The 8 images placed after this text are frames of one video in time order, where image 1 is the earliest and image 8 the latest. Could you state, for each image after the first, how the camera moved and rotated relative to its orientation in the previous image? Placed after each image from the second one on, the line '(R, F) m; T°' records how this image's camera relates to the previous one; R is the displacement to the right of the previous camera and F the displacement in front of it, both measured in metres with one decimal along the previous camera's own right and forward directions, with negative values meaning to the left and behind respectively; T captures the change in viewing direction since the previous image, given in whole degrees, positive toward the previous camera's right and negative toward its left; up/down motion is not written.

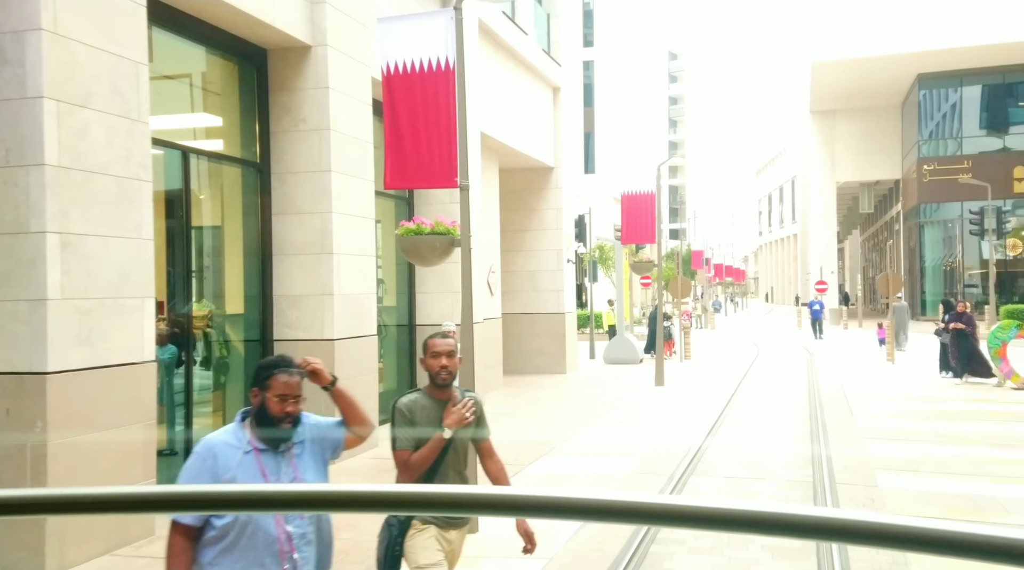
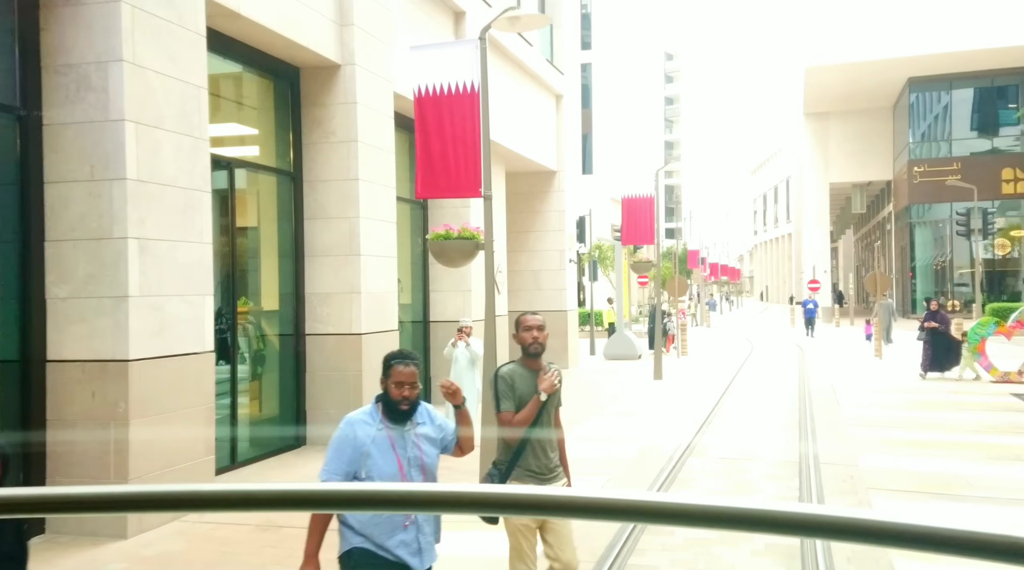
(-0.2, -1.0) m; 0°
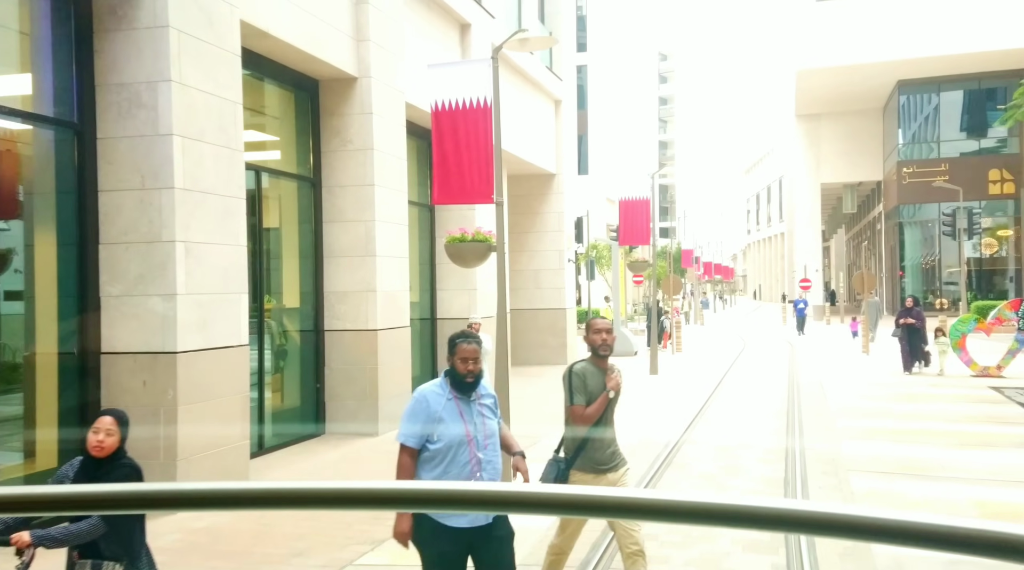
(-0.2, -0.8) m; 0°
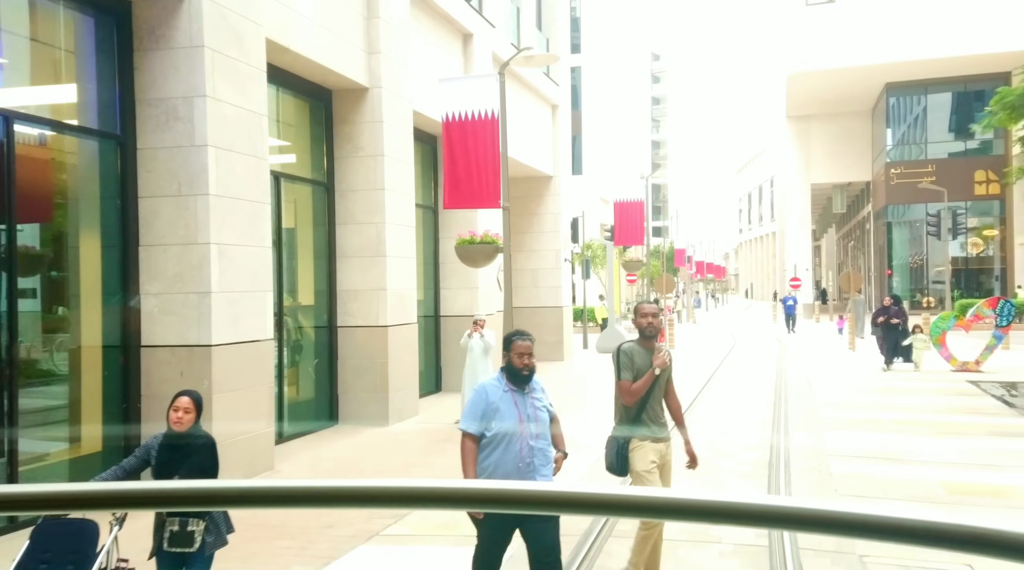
(-0.1, -0.7) m; 0°
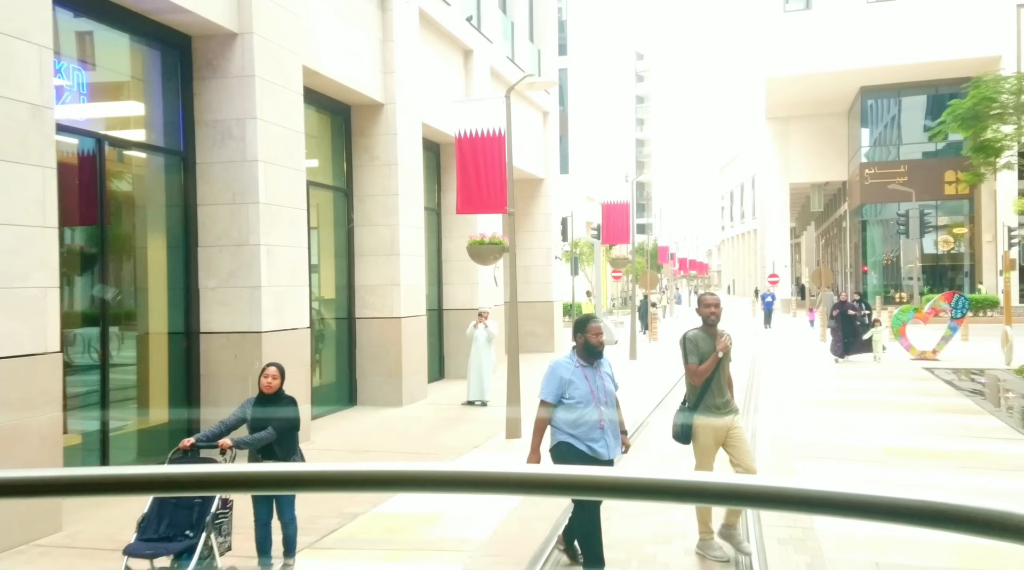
(-0.2, -1.5) m; +1°
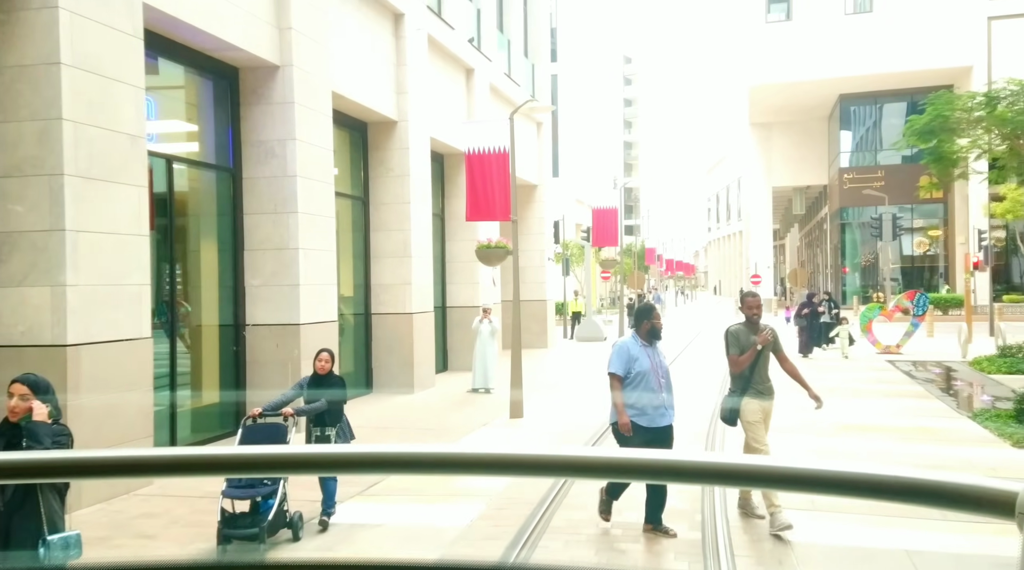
(-0.2, -1.6) m; +1°
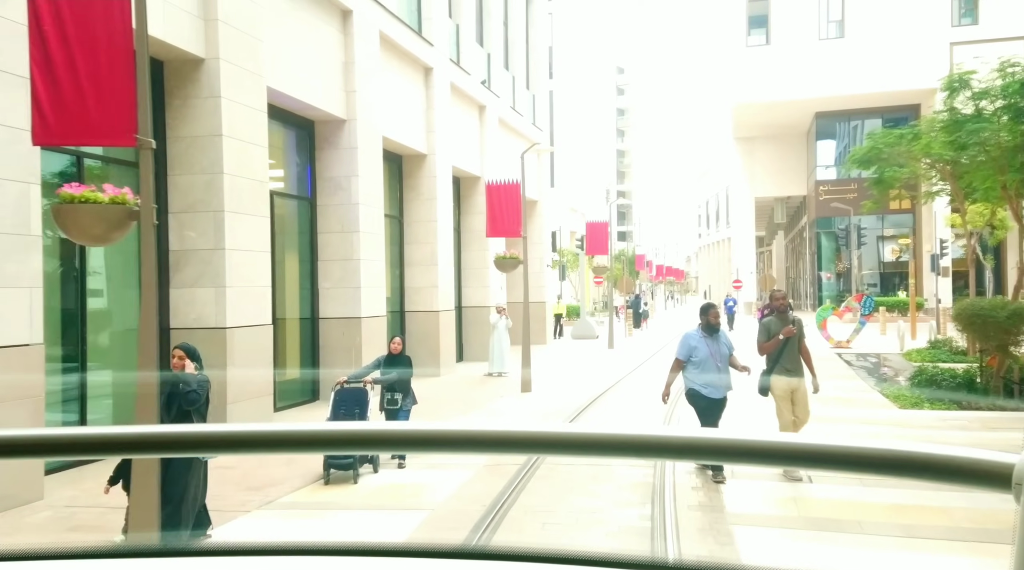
(-0.3, -3.6) m; 0°
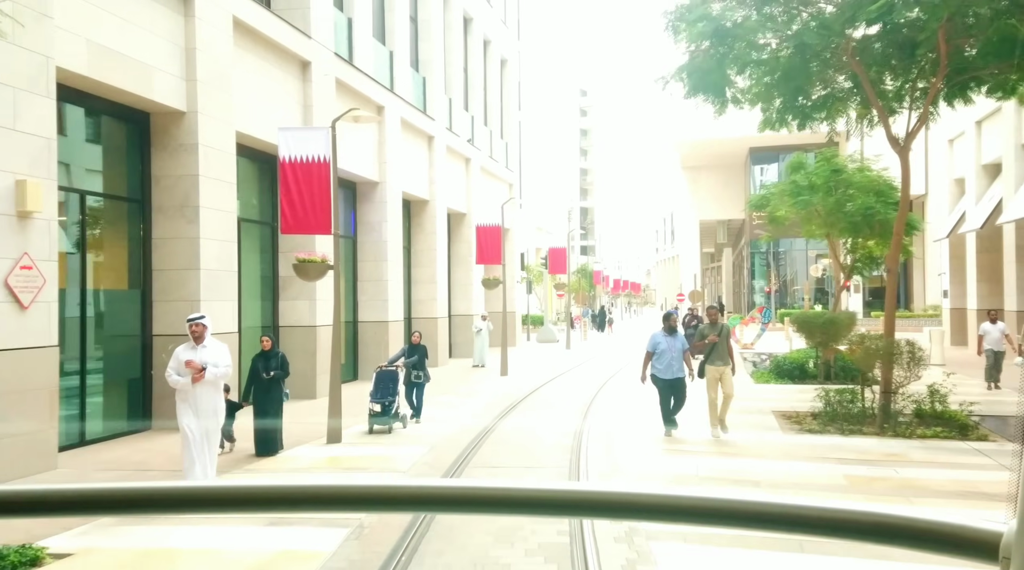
(-0.4, -6.7) m; +2°
